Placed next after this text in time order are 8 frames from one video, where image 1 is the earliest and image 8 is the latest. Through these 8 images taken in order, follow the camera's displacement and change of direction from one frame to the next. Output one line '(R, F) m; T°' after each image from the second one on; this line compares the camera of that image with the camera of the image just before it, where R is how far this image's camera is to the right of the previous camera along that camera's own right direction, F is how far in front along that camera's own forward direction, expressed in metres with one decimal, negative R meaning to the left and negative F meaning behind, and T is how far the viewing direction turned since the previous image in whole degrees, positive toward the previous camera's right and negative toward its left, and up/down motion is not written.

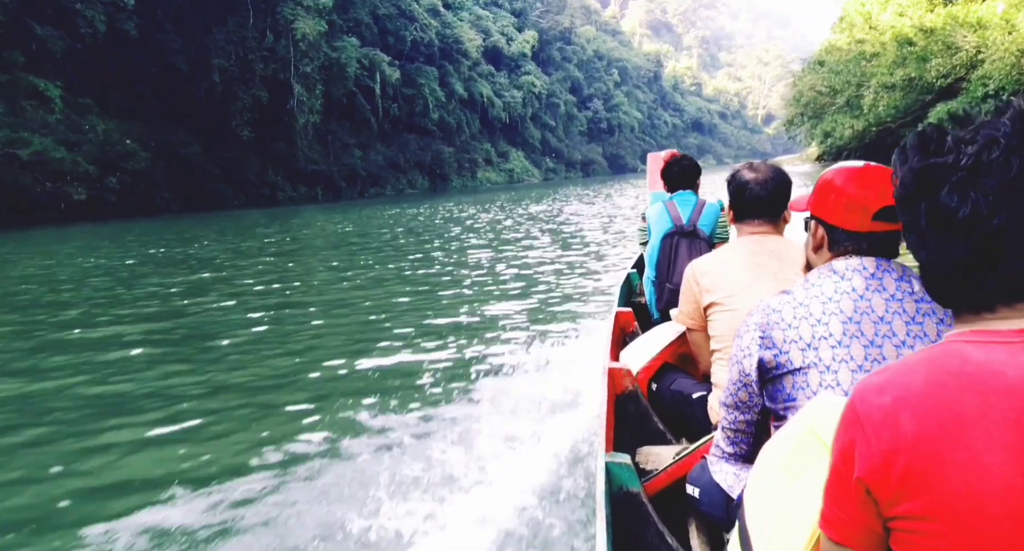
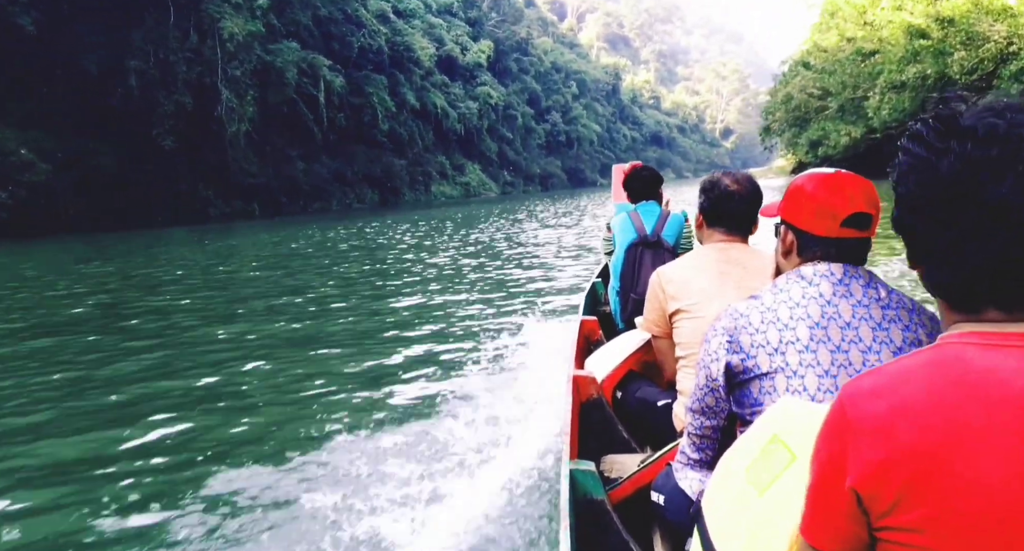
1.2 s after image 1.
(+0.1, +0.9) m; +3°
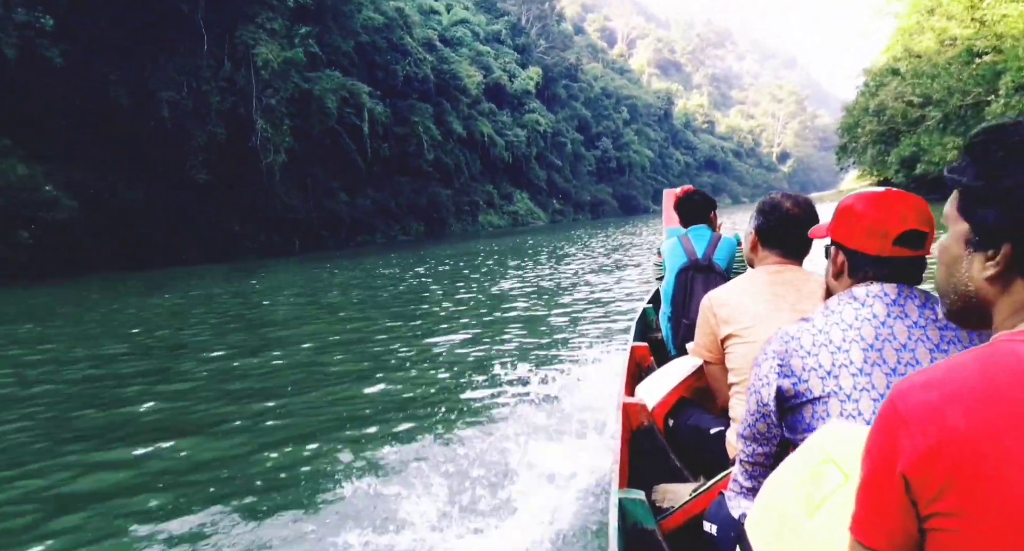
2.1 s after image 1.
(0.0, +0.7) m; -3°
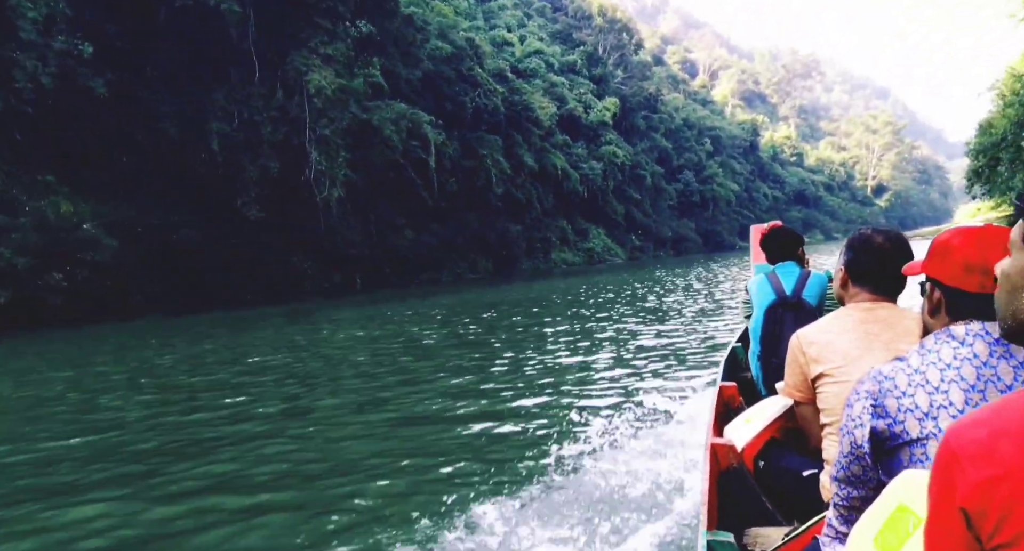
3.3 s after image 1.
(+0.1, +0.9) m; -5°
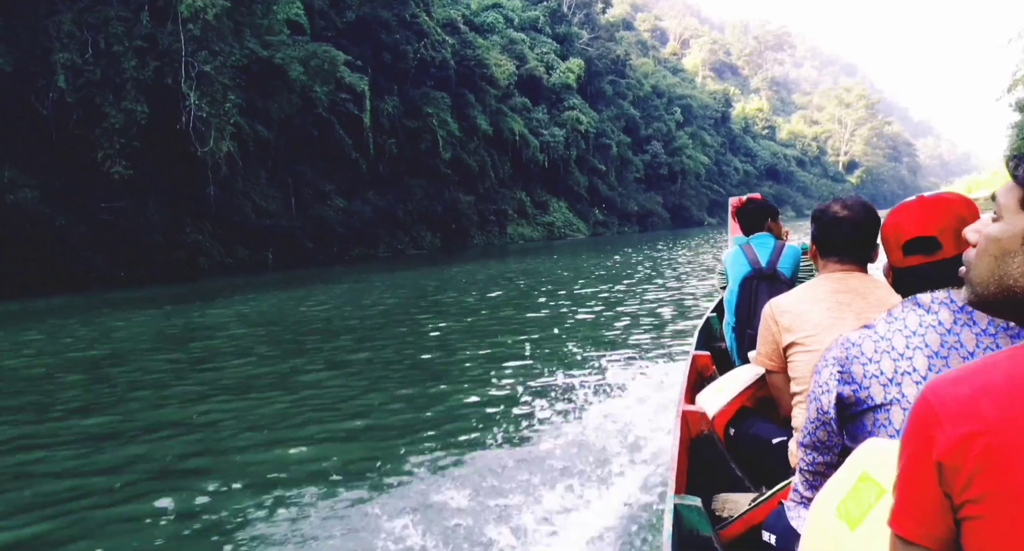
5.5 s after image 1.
(+0.3, +1.8) m; +2°
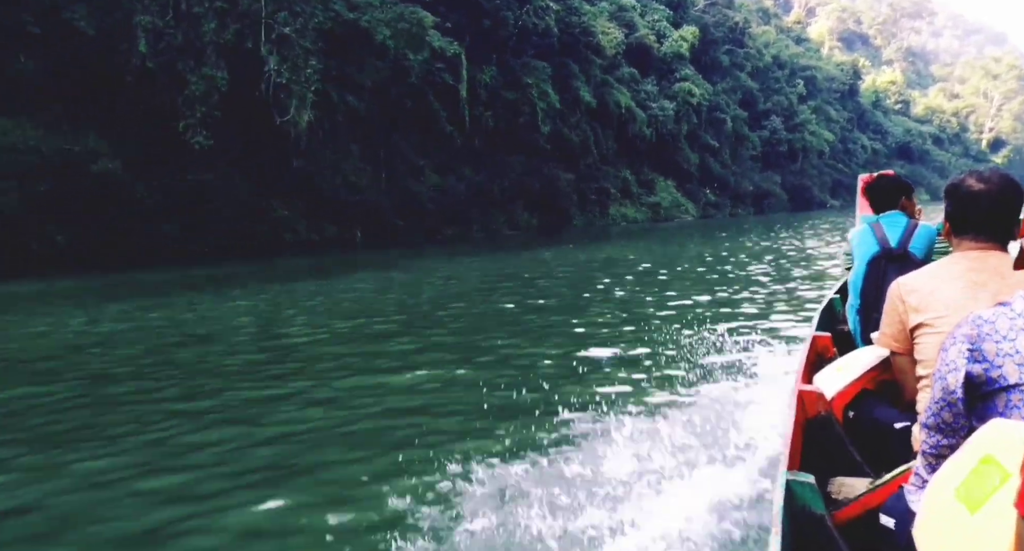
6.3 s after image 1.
(+0.1, +0.9) m; -7°
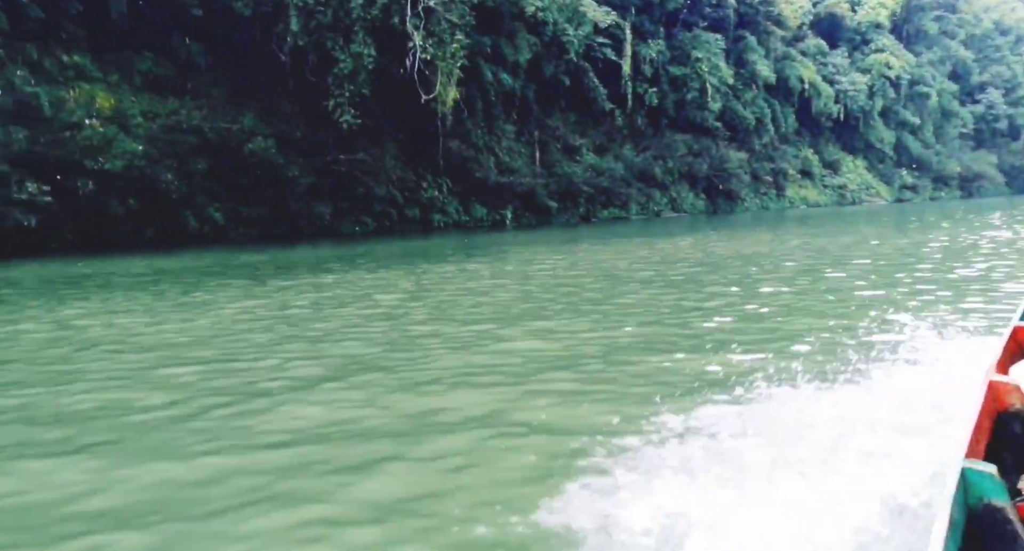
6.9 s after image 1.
(+0.6, +0.4) m; -13°
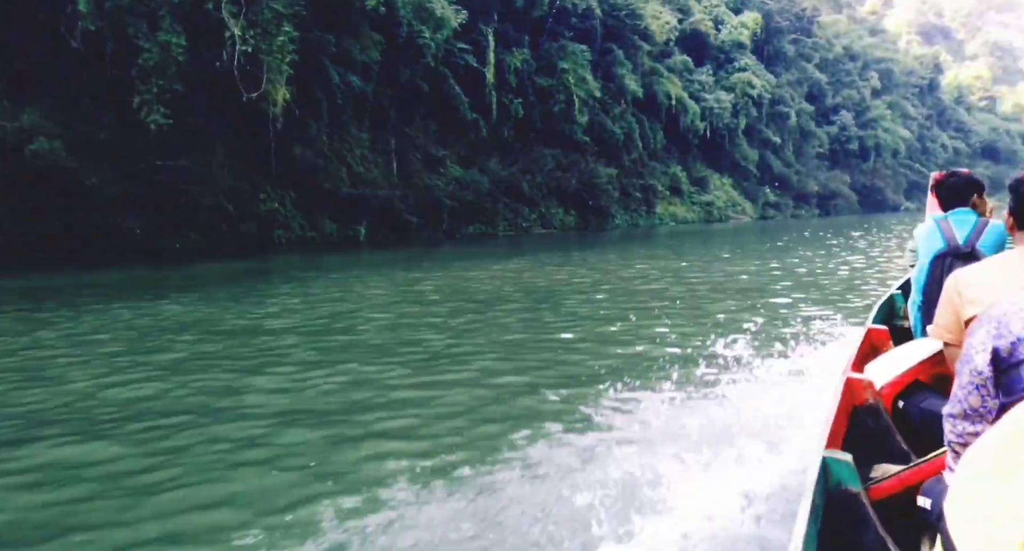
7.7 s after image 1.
(+0.1, +0.8) m; +9°
